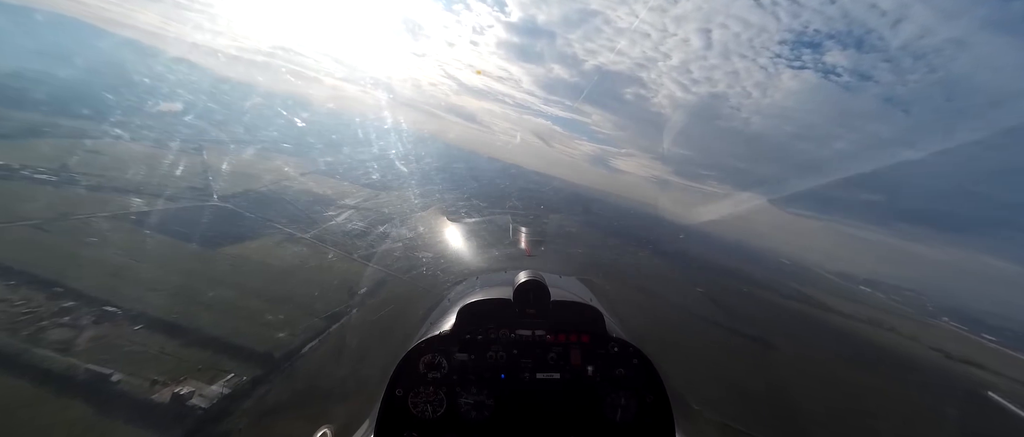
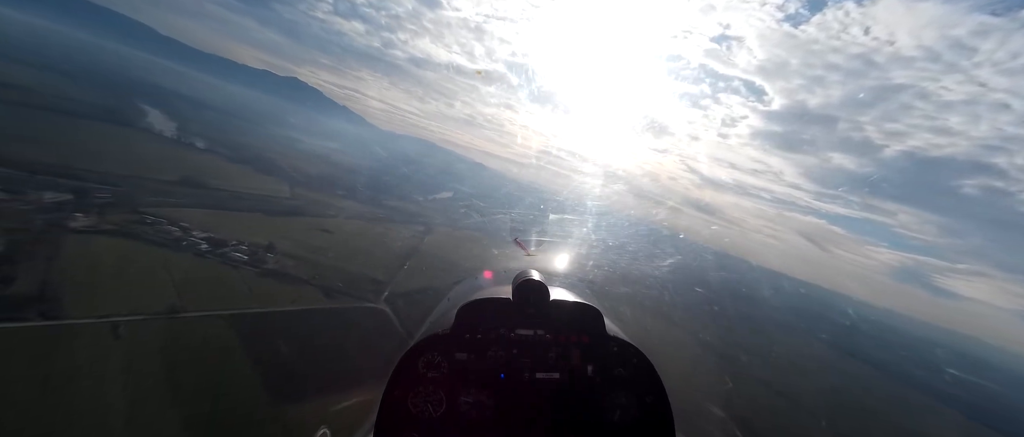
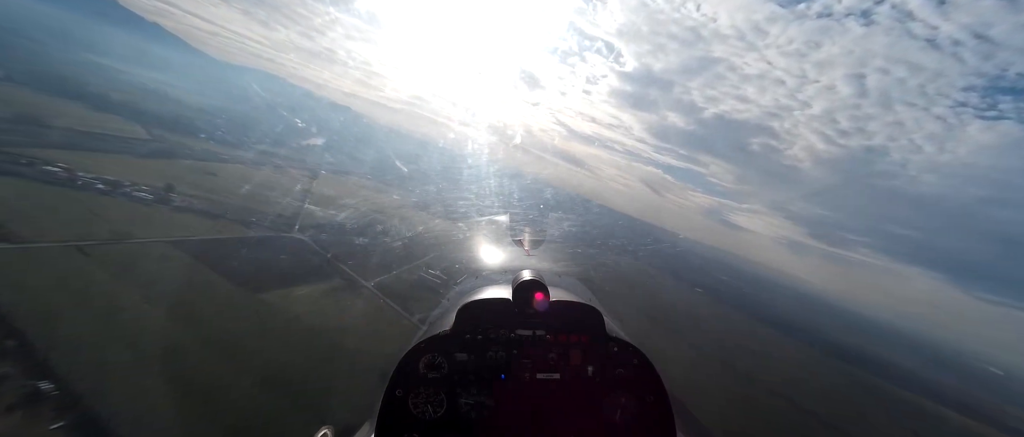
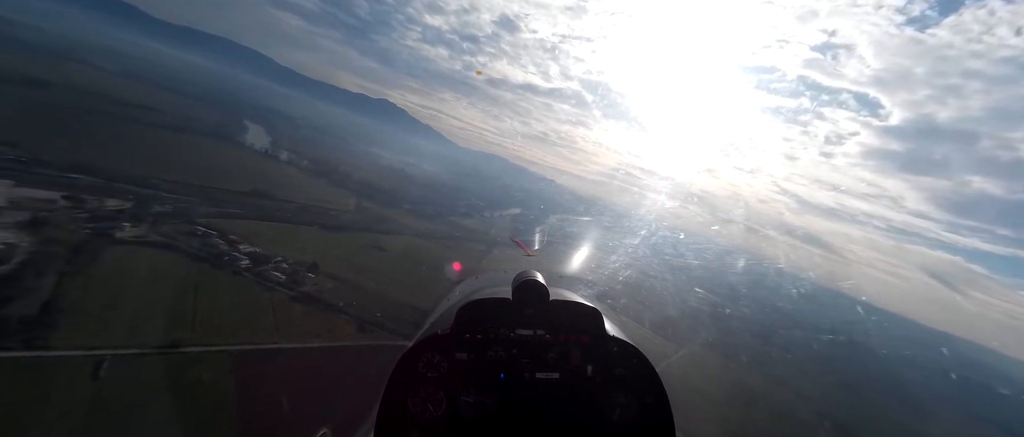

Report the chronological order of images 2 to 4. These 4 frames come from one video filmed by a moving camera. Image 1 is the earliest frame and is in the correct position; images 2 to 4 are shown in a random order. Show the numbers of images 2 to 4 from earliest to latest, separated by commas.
3, 2, 4
